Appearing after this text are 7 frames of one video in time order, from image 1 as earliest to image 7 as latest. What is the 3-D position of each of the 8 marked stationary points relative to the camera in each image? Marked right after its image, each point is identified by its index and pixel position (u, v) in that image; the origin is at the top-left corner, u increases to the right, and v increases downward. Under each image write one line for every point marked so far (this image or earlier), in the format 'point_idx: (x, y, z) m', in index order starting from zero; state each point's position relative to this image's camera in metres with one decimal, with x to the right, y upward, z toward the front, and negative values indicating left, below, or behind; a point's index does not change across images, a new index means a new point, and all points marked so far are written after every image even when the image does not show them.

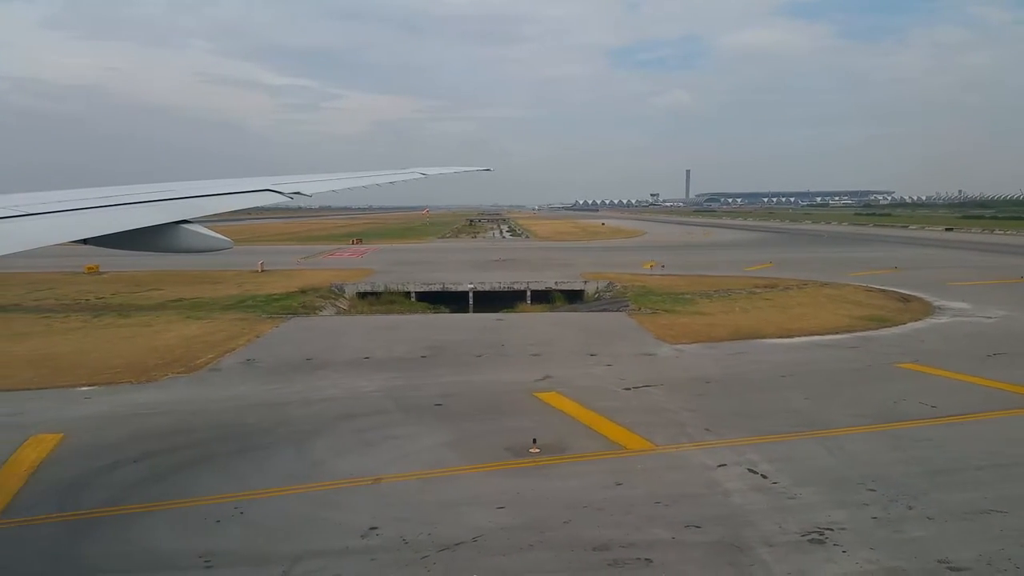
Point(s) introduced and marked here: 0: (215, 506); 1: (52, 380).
0: (-3.1, -2.3, +7.6) m
1: (-9.1, -1.8, +14.3) m
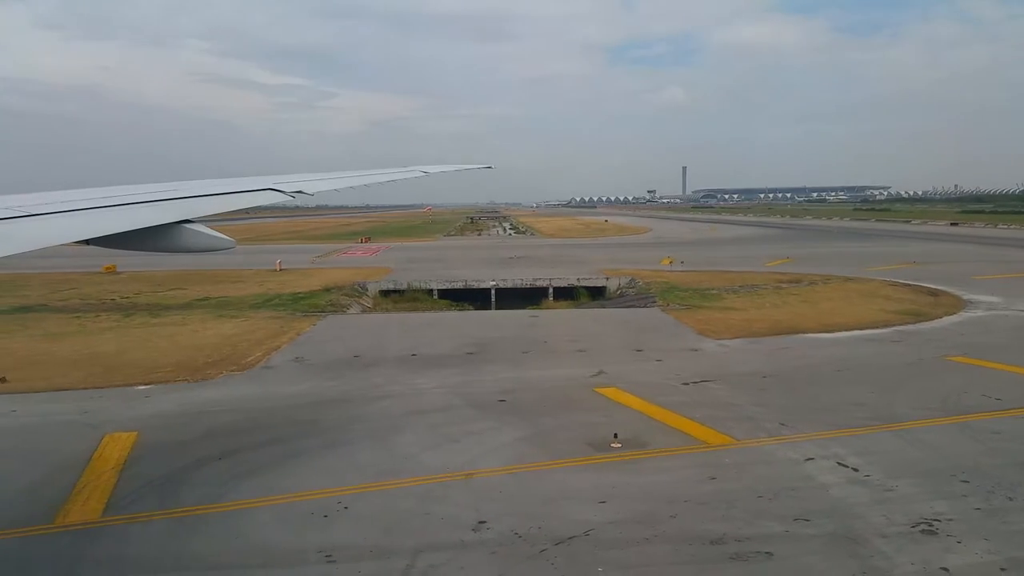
0: (-2.0, -2.3, +7.6) m
1: (-8.0, -1.8, +14.3) m
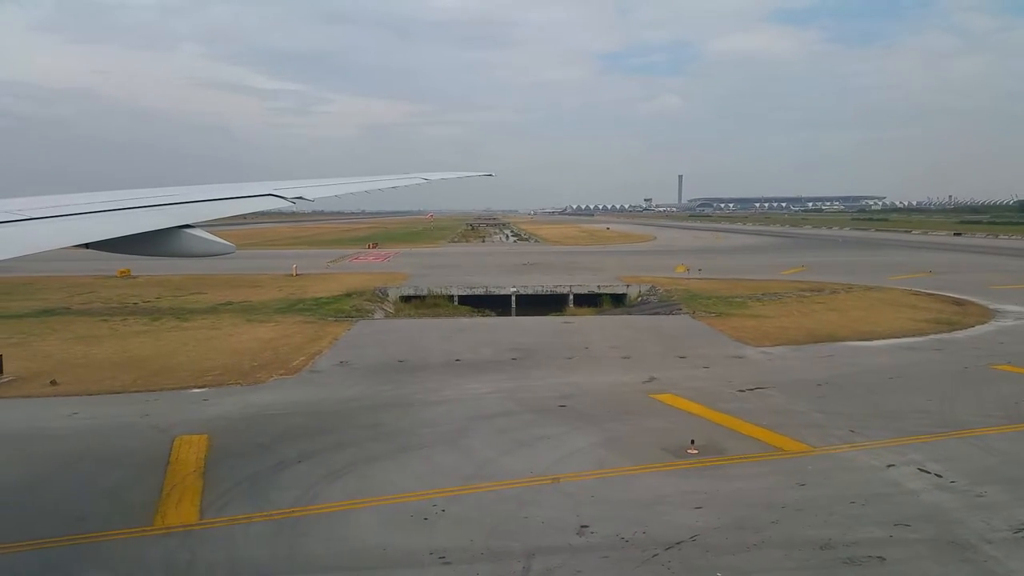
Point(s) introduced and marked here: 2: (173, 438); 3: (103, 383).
0: (-1.0, -2.3, +7.6) m
1: (-7.0, -1.9, +14.2) m
2: (-4.8, -2.1, +10.2) m
3: (-8.0, -1.9, +14.2) m
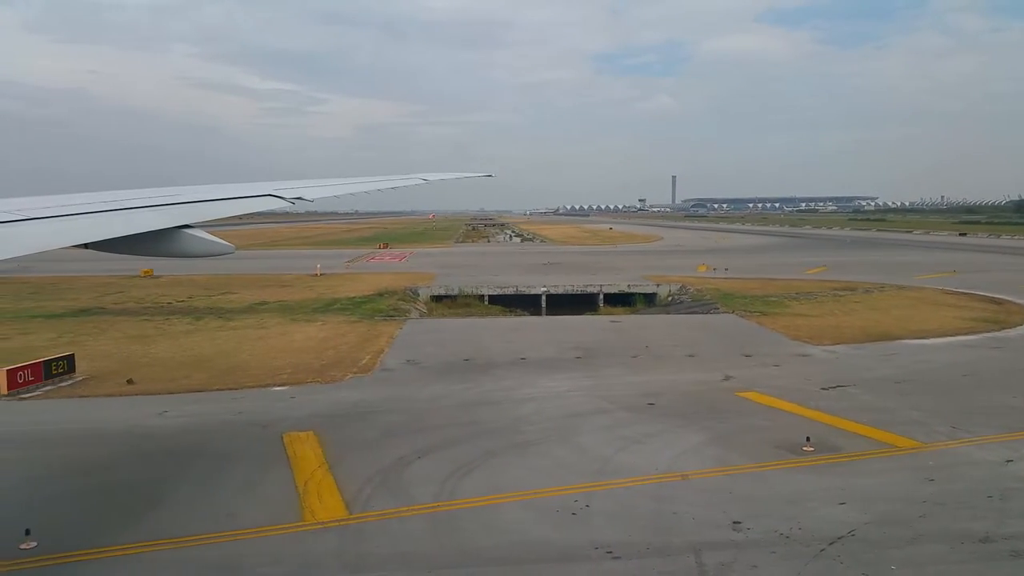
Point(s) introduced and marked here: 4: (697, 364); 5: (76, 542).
0: (+0.5, -2.3, +7.7) m
1: (-5.5, -1.8, +14.2) m
2: (-3.3, -2.1, +10.2) m
3: (-6.5, -1.8, +14.2) m
4: (+3.9, -1.6, +15.2) m
5: (-4.3, -2.5, +7.1) m
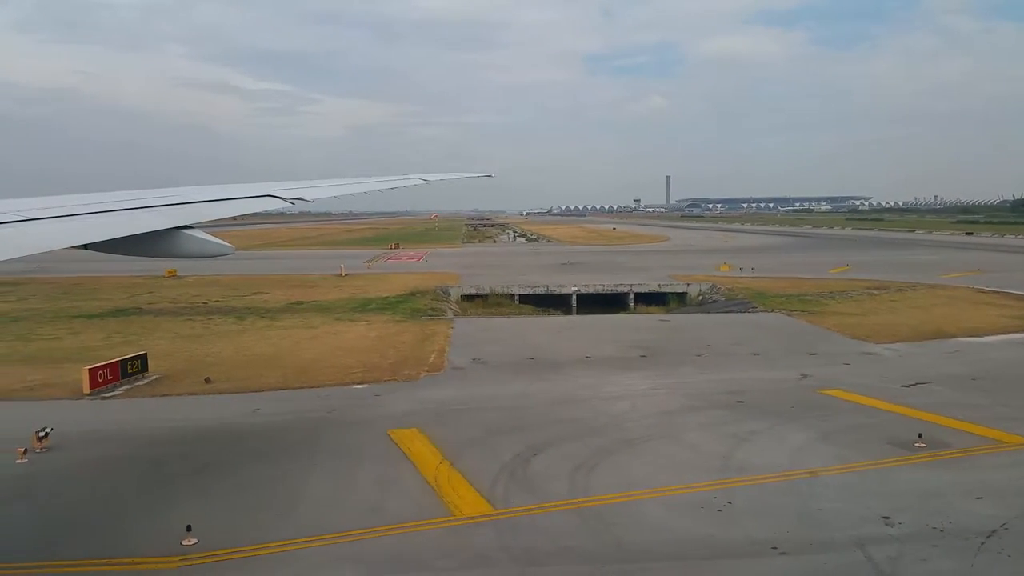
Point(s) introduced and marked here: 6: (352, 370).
0: (+2.0, -2.2, +7.7) m
1: (-4.1, -1.8, +14.3) m
2: (-1.8, -2.1, +10.2) m
3: (-5.1, -1.8, +14.2) m
4: (+5.4, -1.6, +15.2) m
5: (-2.8, -2.5, +7.1) m
6: (-3.4, -1.7, +15.0) m
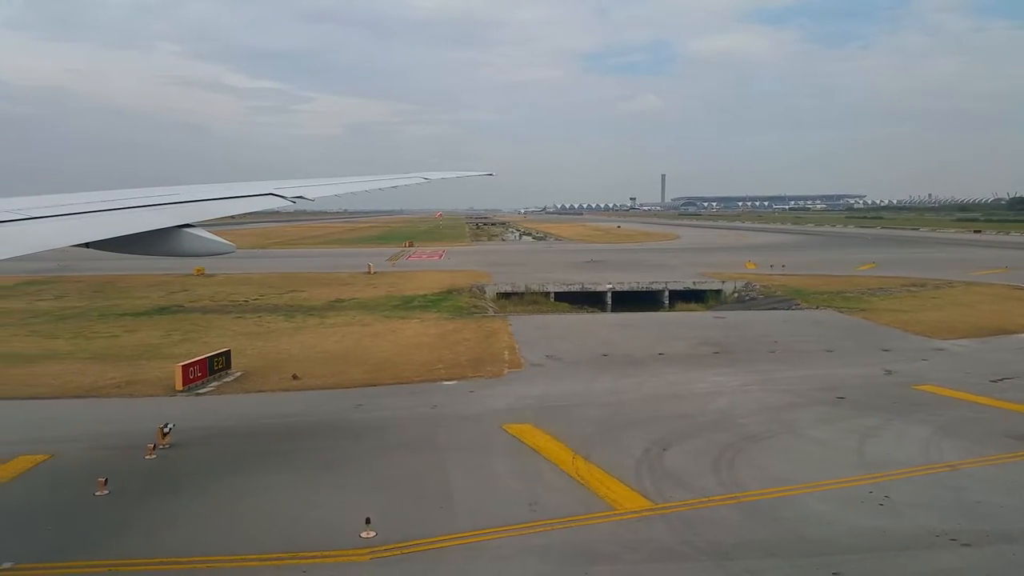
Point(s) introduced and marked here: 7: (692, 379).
0: (+3.7, -2.2, +7.8) m
1: (-2.4, -1.7, +14.3) m
2: (-0.1, -2.0, +10.3) m
3: (-3.4, -1.8, +14.3) m
4: (+7.0, -1.5, +15.3) m
5: (-1.1, -2.4, +7.2) m
6: (-1.7, -1.6, +15.1) m
7: (+3.4, -1.7, +13.6) m
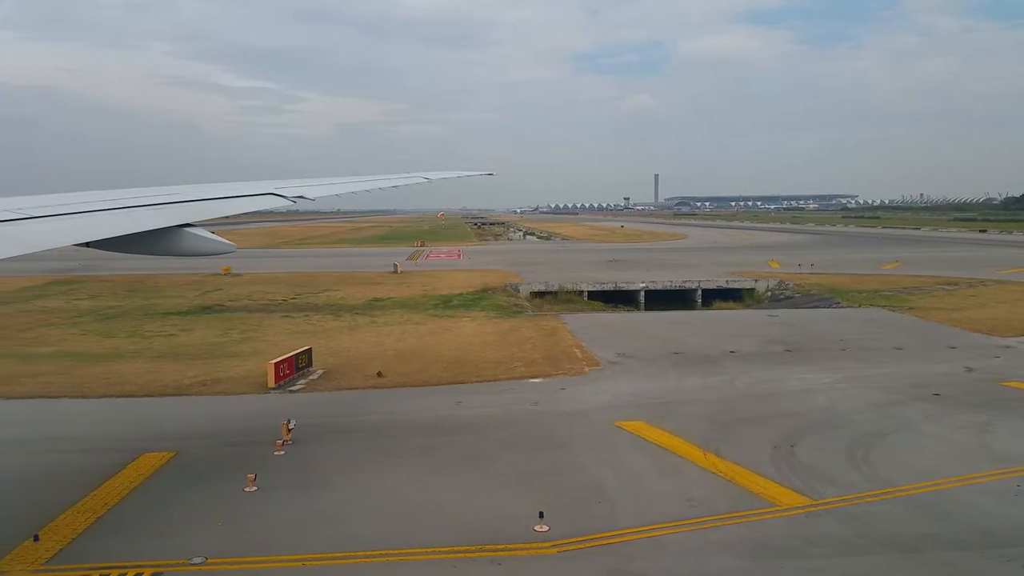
0: (+5.4, -2.1, +7.9) m
1: (-0.7, -1.7, +14.3) m
2: (+1.6, -2.0, +10.3) m
3: (-1.8, -1.7, +14.3) m
4: (+8.7, -1.5, +15.4) m
5: (+0.6, -2.4, +7.2) m
6: (-0.1, -1.6, +15.1) m
7: (+5.0, -1.7, +13.6) m
